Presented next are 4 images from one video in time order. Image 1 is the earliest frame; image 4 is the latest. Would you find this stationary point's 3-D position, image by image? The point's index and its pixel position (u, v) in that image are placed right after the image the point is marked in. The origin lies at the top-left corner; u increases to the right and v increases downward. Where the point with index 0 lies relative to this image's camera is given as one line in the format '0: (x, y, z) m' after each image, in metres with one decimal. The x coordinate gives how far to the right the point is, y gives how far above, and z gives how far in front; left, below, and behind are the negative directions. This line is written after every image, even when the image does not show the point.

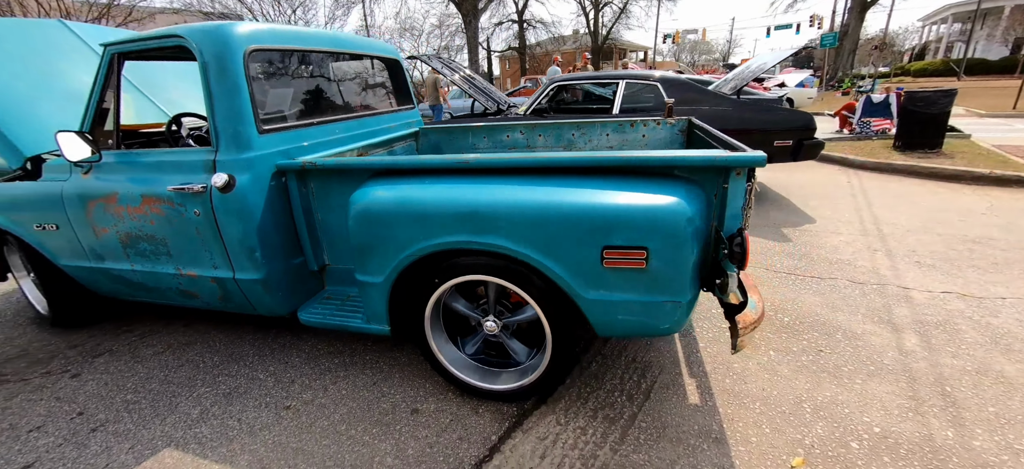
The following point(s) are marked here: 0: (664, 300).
0: (+0.6, -0.3, +1.5) m
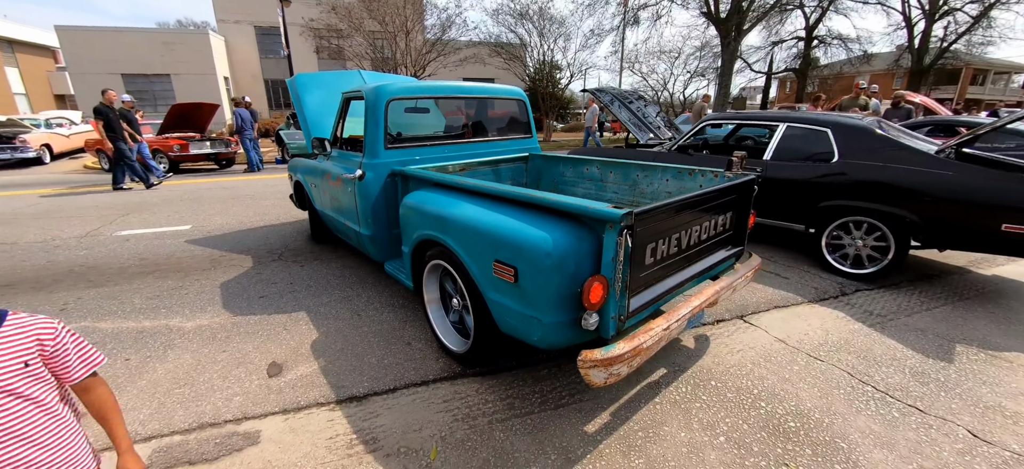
0: (+0.1, -0.4, +1.9) m
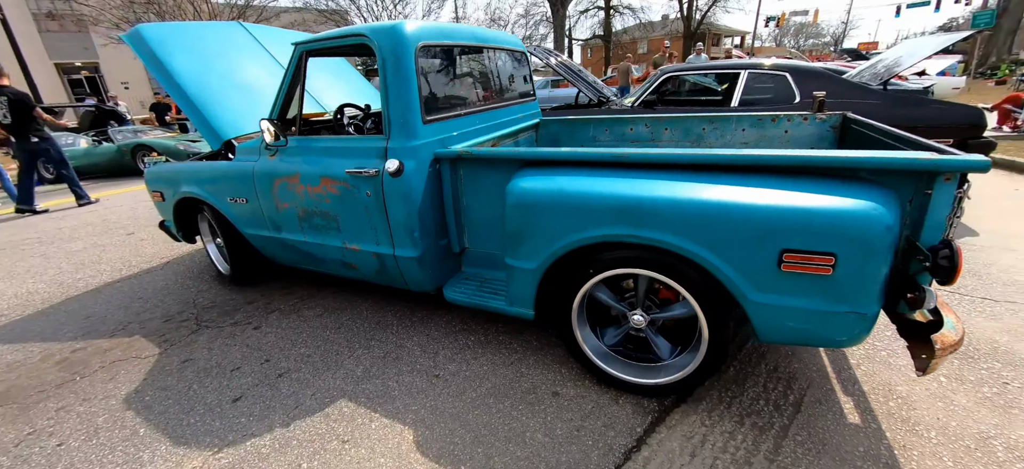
0: (+1.2, -0.3, +1.4) m
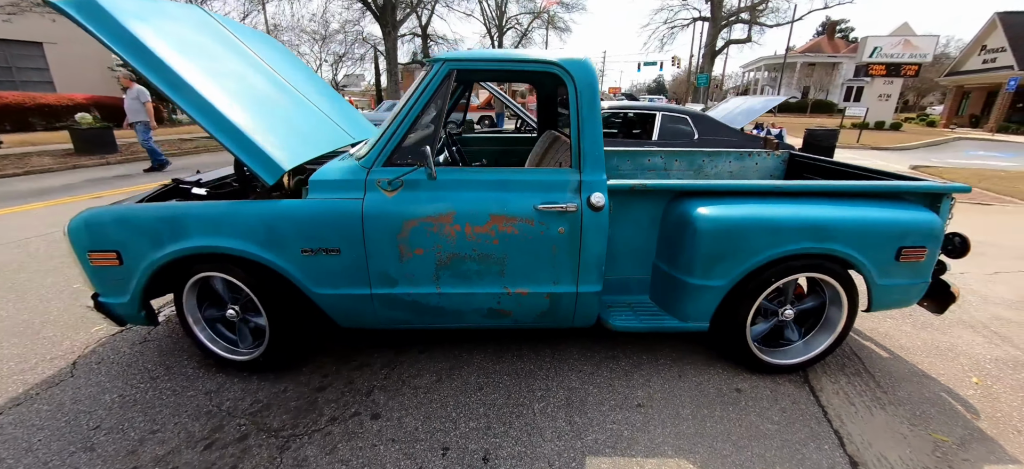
0: (+2.4, -0.3, +2.3) m
